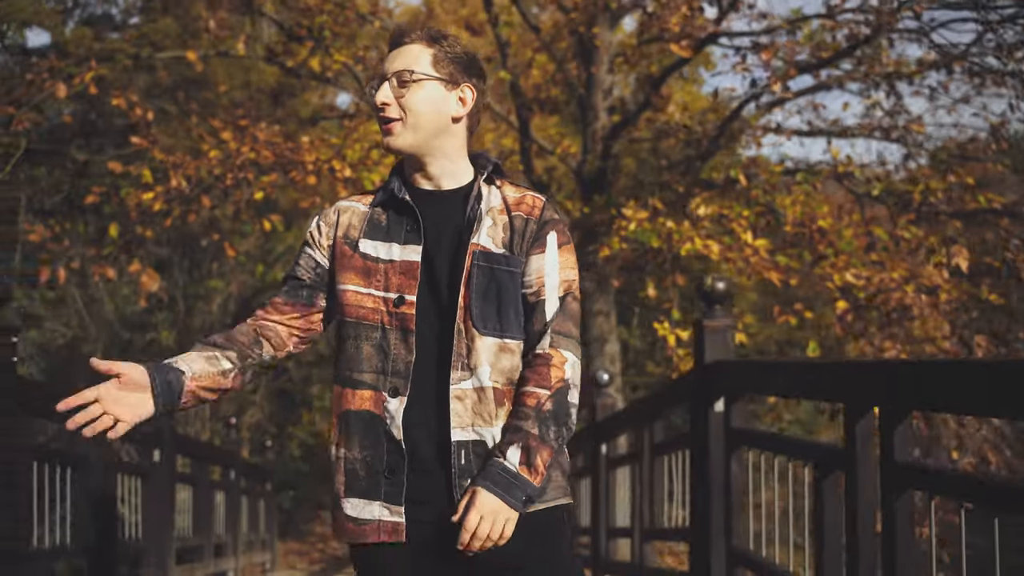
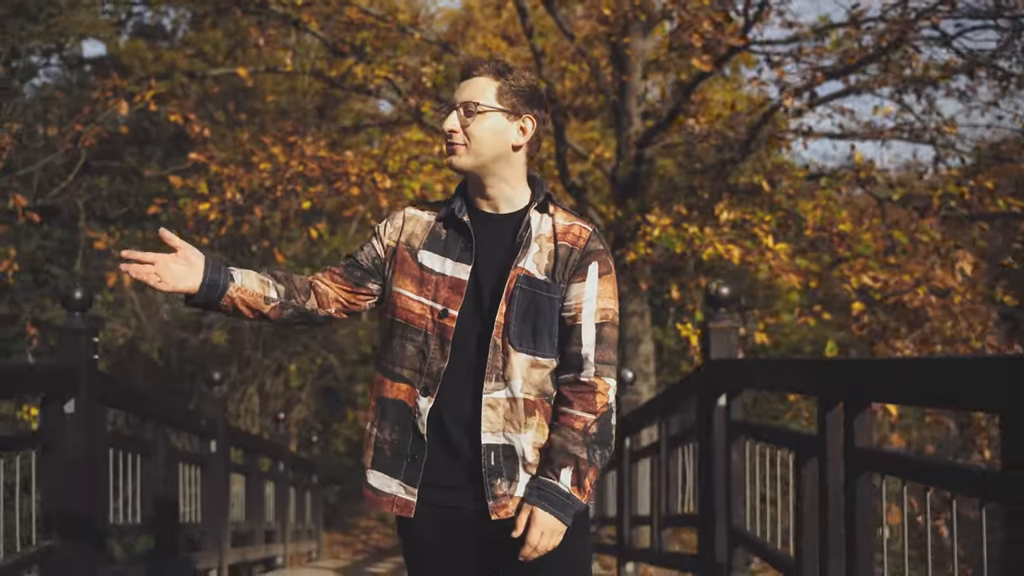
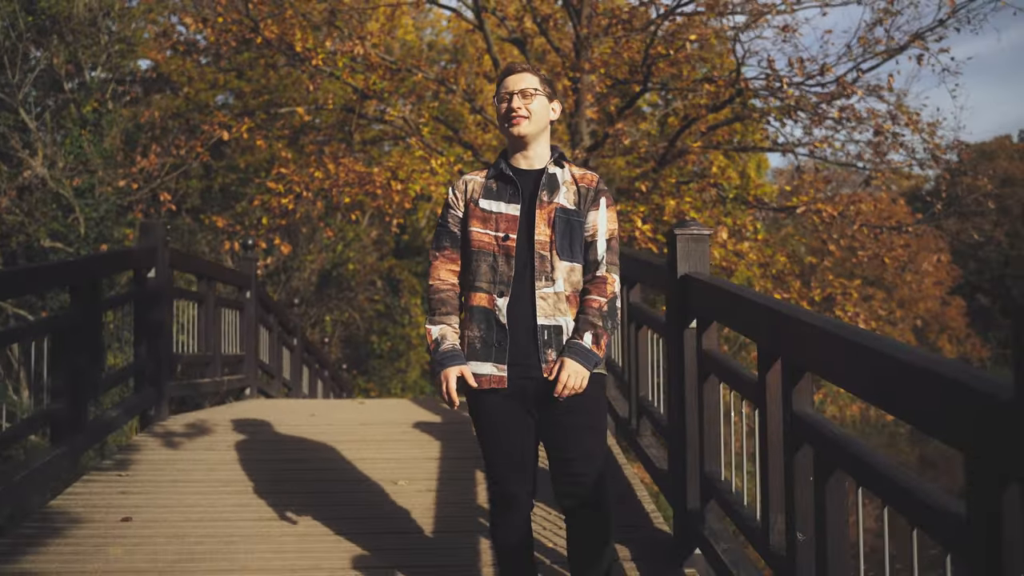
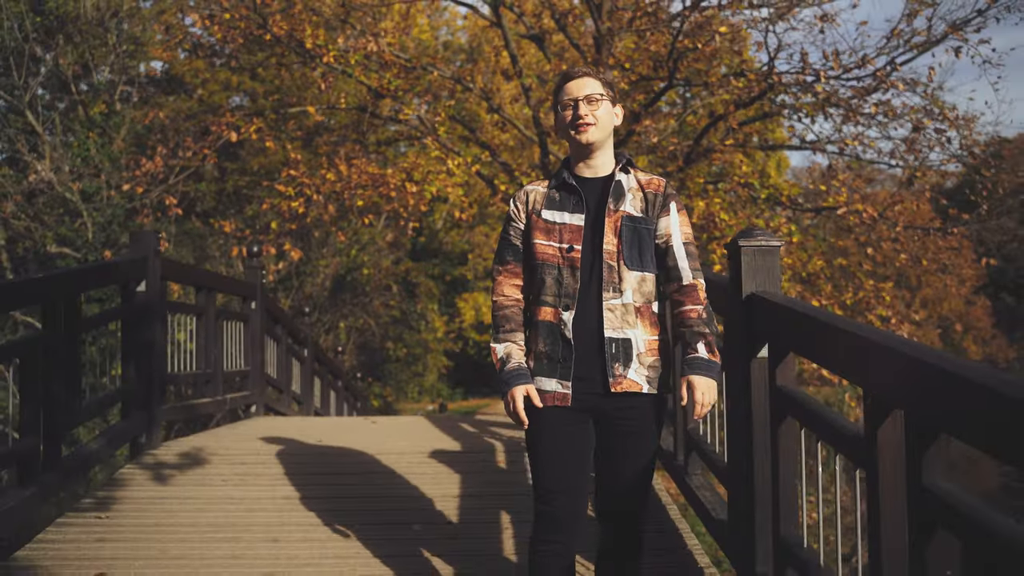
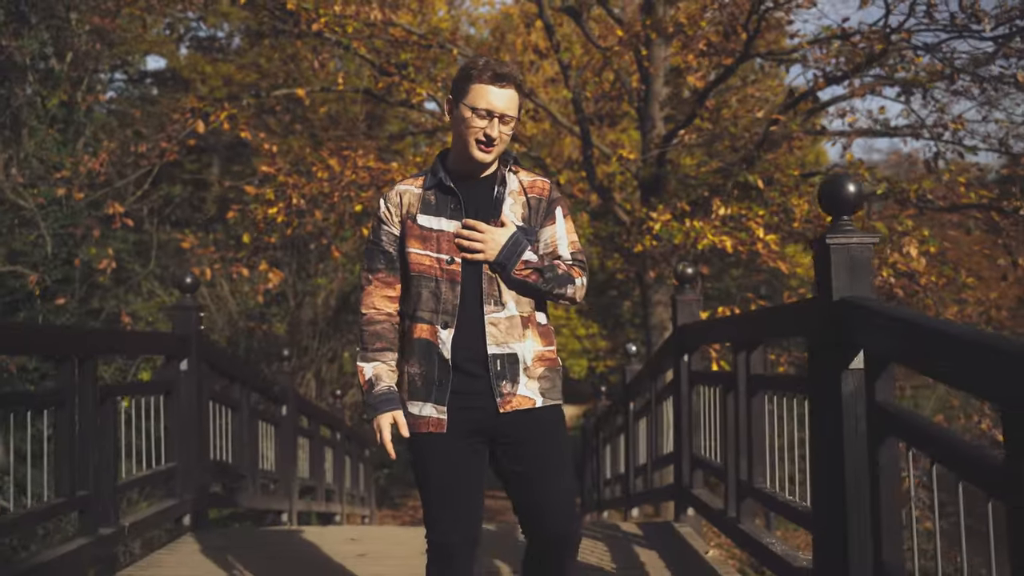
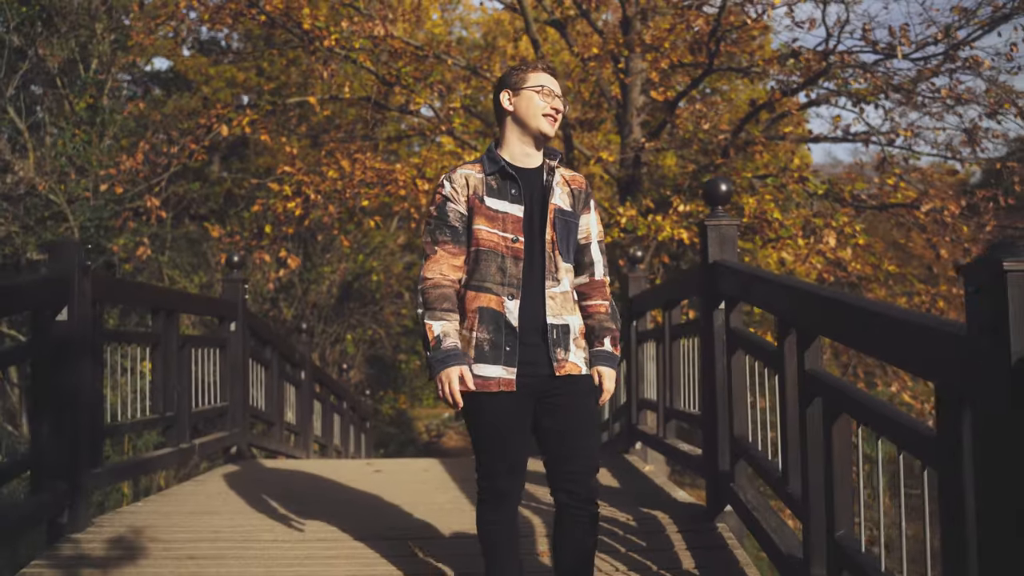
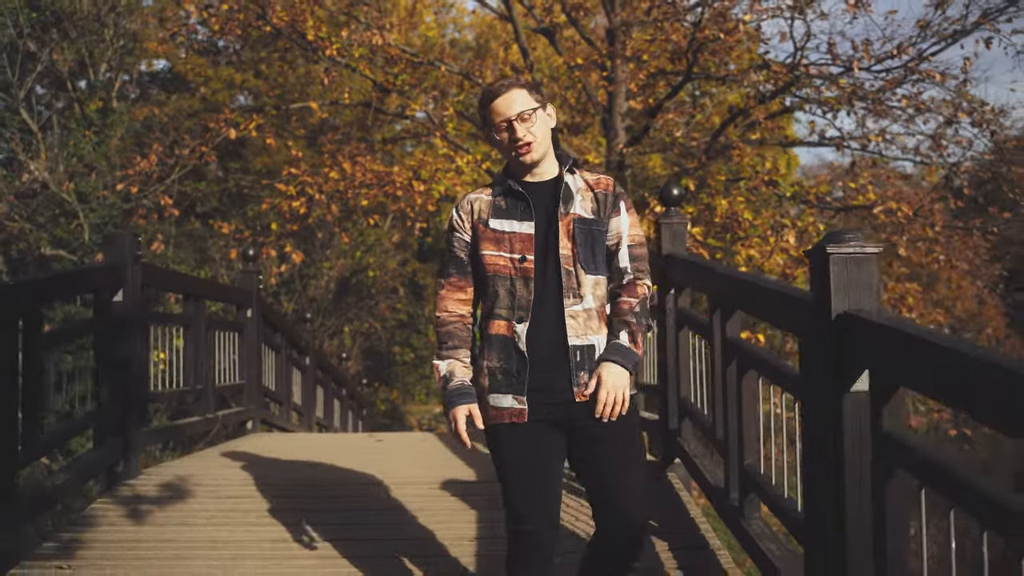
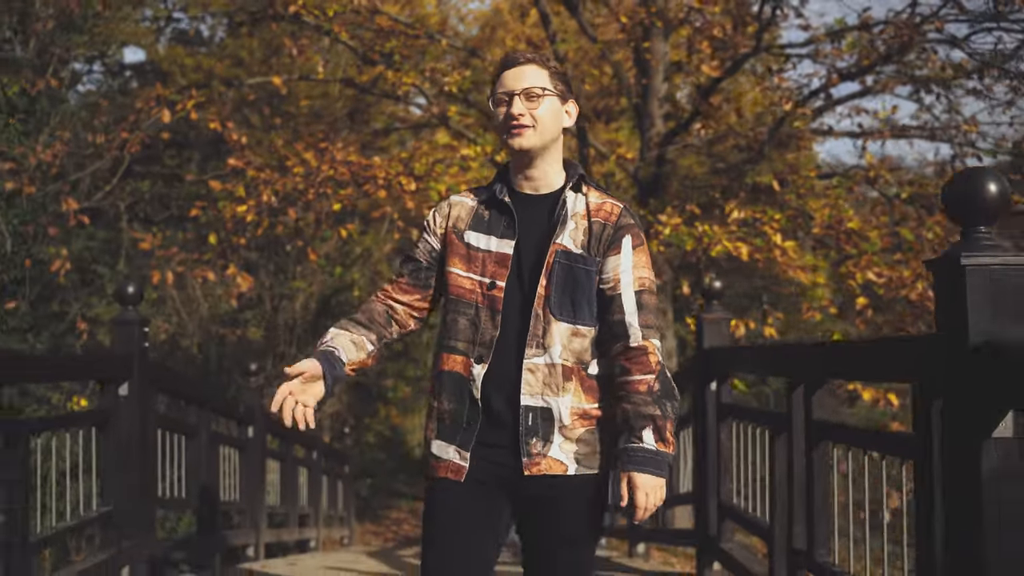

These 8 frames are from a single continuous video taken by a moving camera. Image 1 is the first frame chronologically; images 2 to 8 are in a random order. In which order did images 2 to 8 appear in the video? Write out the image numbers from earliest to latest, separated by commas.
2, 8, 5, 6, 7, 4, 3
